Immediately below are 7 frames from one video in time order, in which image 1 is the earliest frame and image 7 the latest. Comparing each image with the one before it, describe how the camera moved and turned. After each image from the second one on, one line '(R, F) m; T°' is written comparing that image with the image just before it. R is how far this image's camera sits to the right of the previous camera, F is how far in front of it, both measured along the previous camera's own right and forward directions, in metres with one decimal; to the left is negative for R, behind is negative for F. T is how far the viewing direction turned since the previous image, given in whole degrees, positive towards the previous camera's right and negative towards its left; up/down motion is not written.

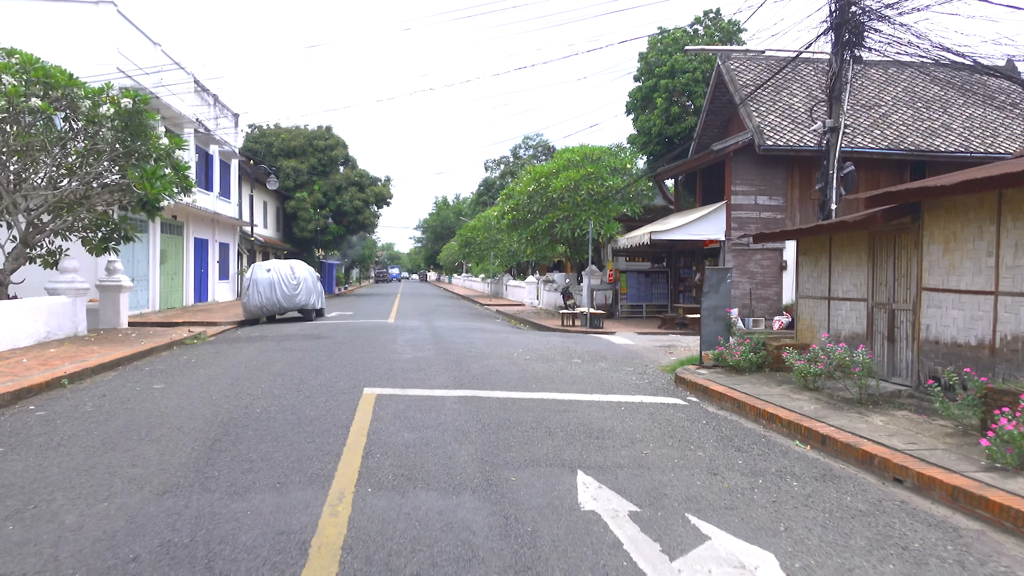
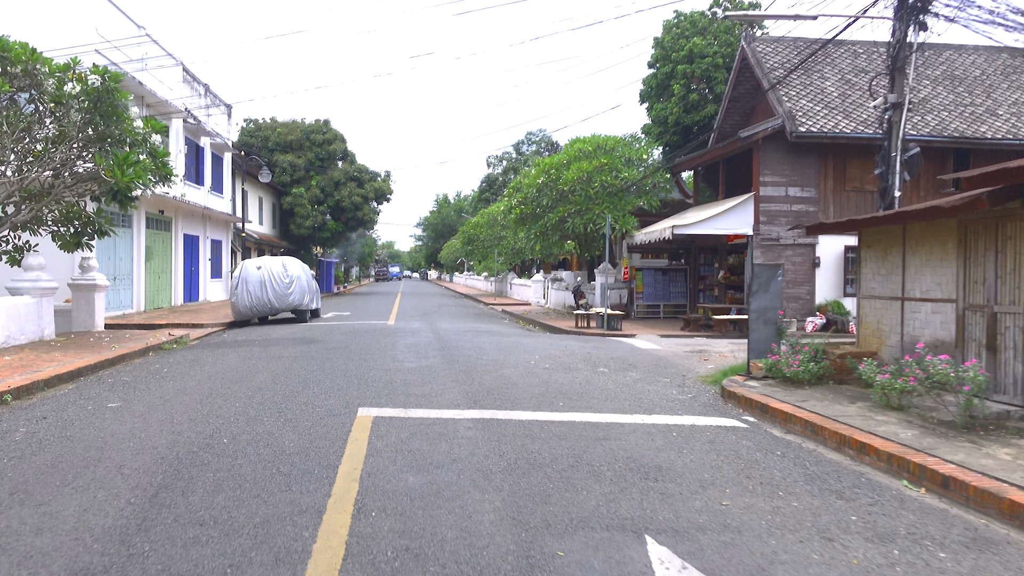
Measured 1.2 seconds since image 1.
(-0.2, +1.4) m; 0°
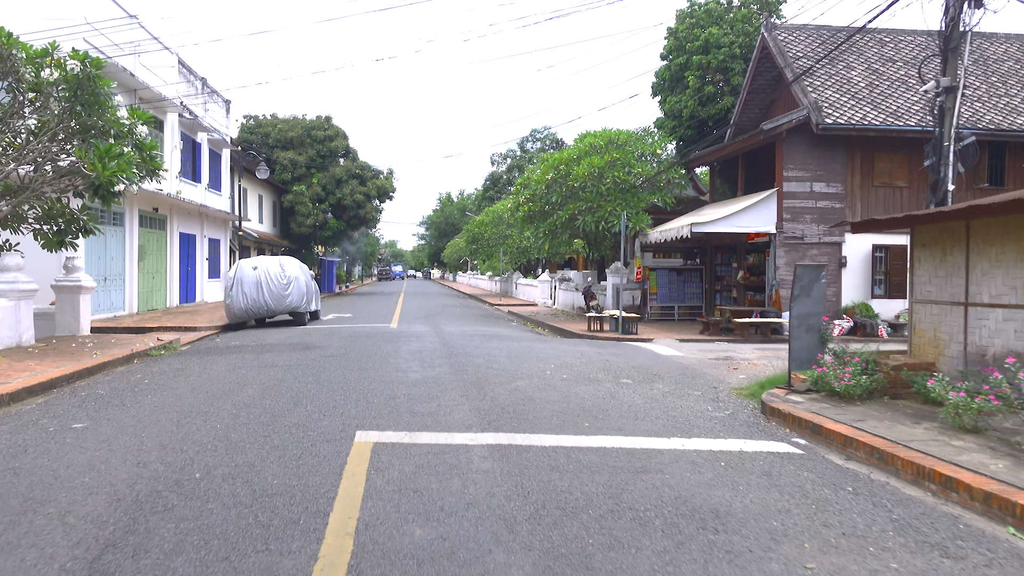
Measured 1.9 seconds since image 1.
(-0.1, +0.9) m; 0°
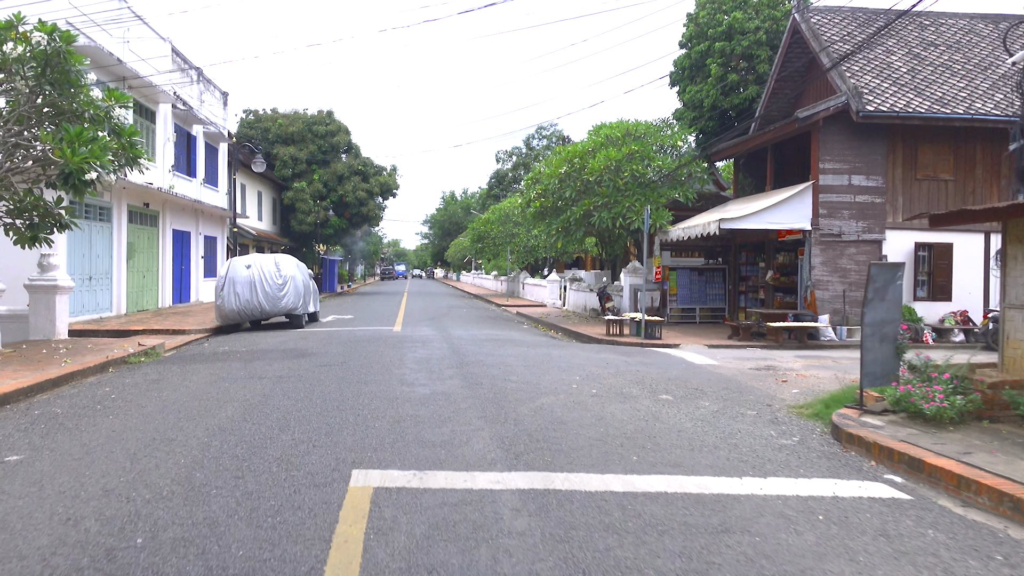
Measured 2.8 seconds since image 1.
(-0.2, +1.2) m; 0°
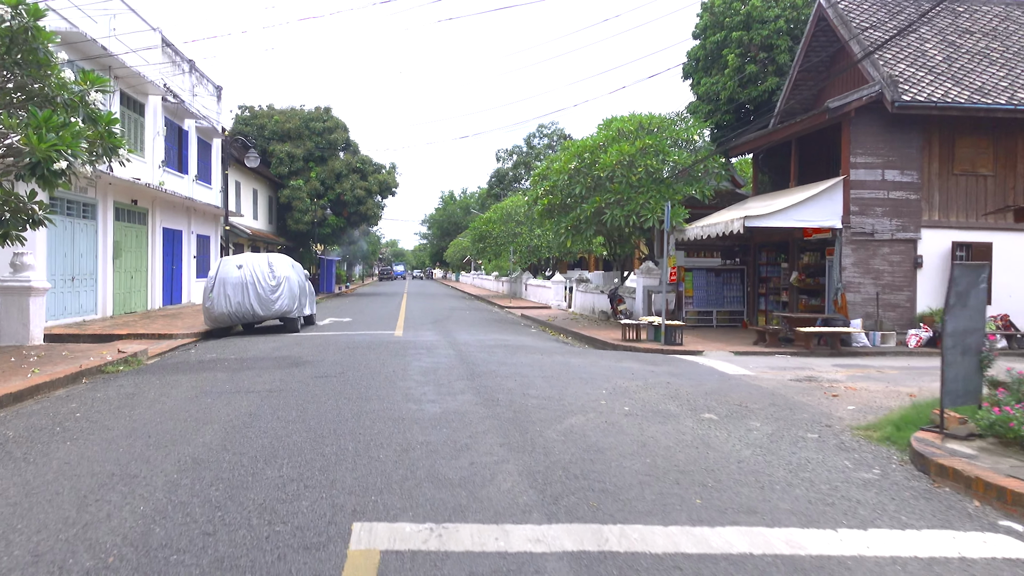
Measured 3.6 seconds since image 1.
(-0.2, +1.0) m; 0°
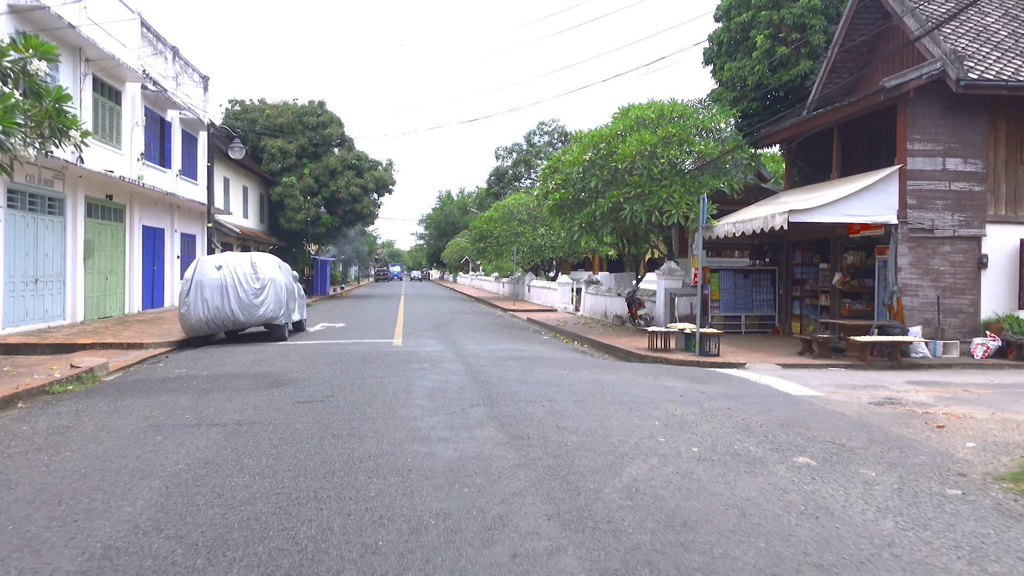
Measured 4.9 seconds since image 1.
(-0.3, +1.6) m; 0°
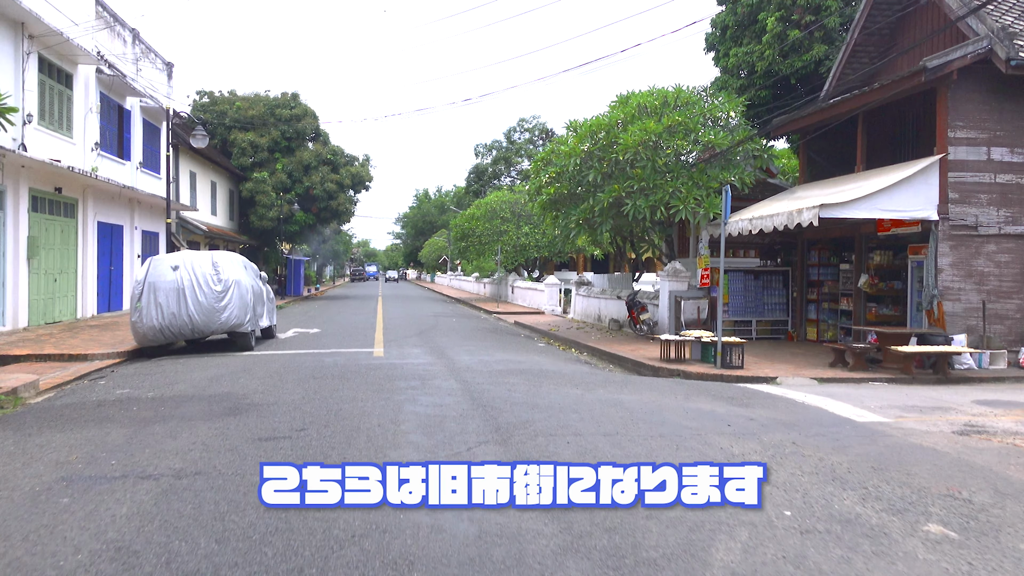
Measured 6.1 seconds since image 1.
(-0.3, +1.4) m; +2°
